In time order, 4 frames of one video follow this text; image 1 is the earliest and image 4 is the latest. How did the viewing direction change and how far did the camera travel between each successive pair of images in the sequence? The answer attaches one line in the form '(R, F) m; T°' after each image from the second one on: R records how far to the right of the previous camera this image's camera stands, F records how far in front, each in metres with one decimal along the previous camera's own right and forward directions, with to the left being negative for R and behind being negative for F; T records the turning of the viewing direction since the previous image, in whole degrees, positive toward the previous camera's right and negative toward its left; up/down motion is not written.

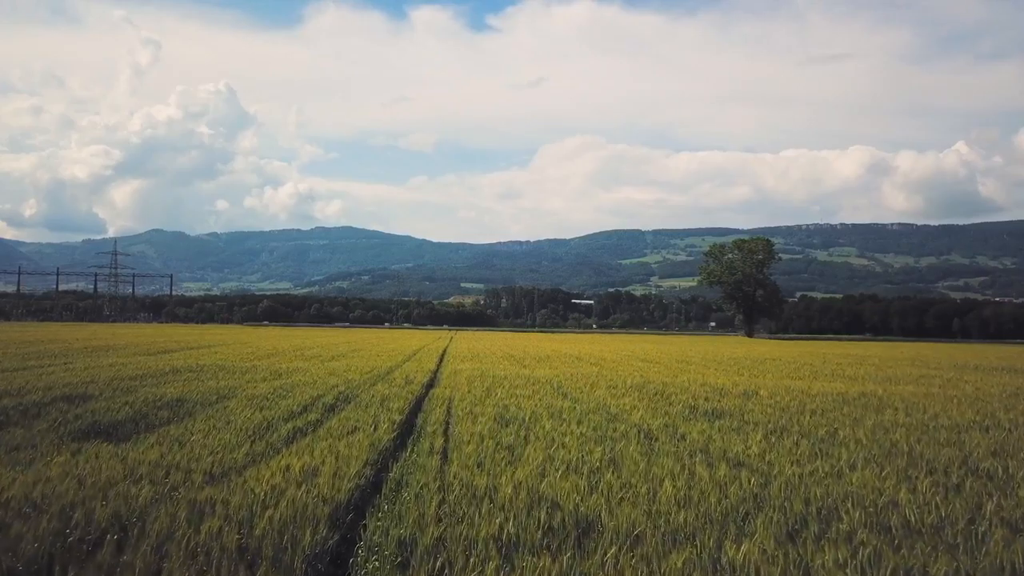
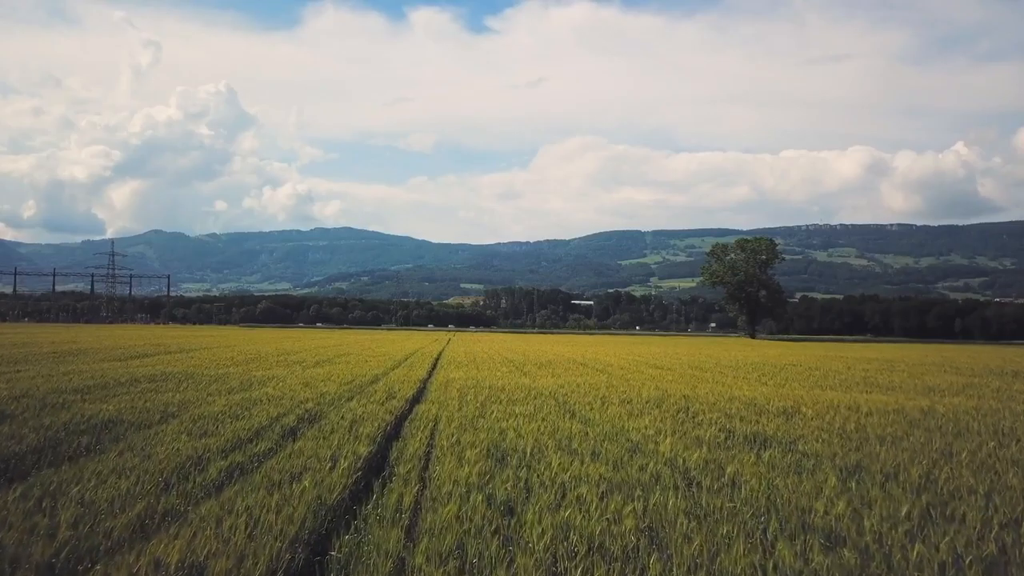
(0.0, +1.9) m; 0°
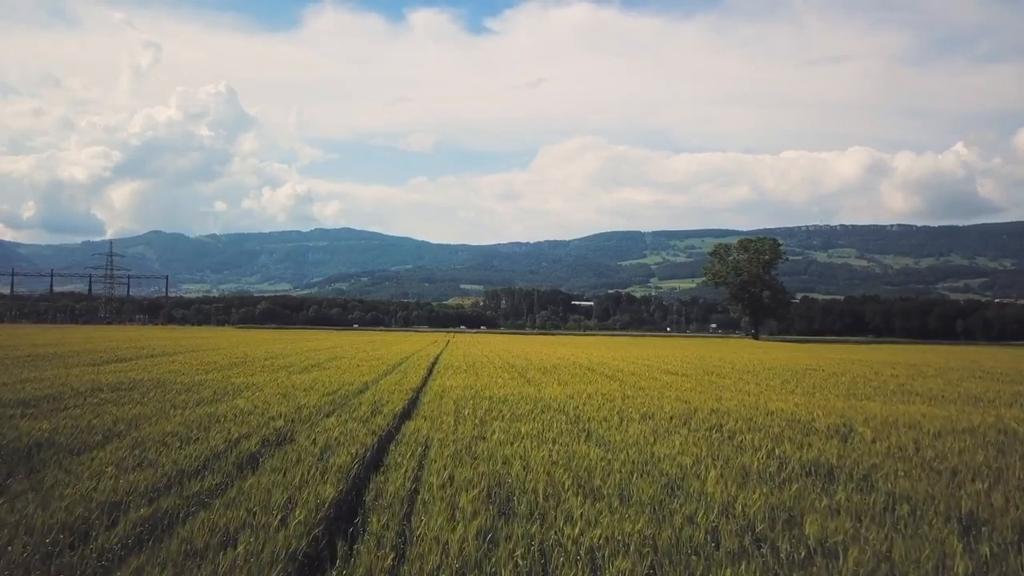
(-0.1, +1.6) m; 0°
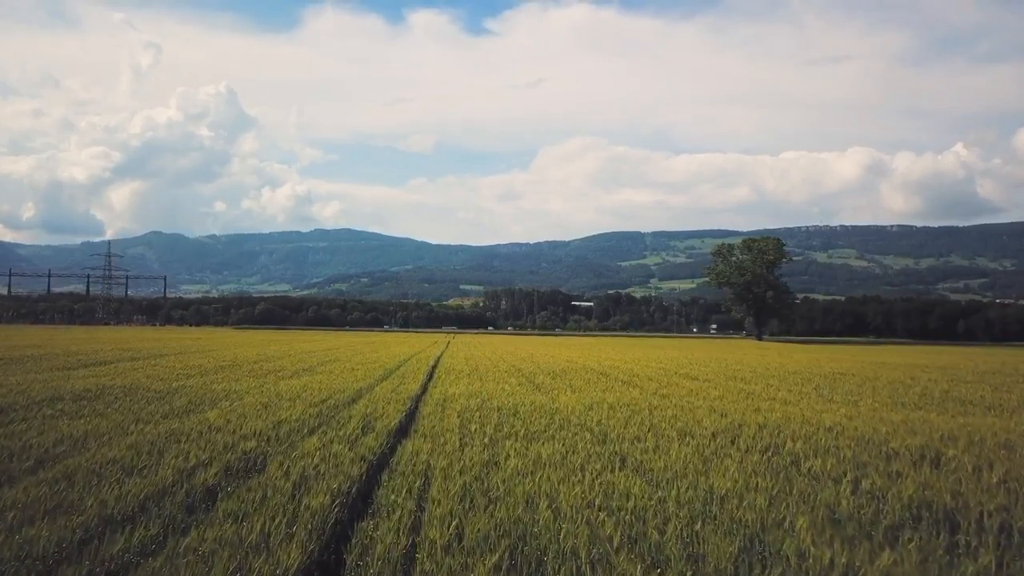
(-0.2, +1.6) m; 0°
